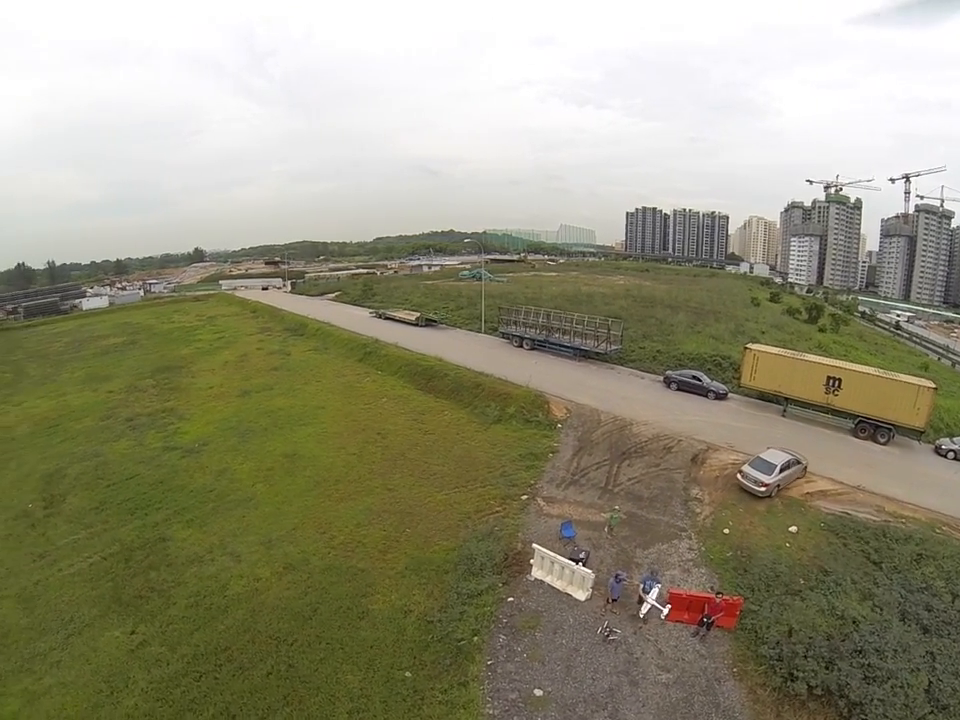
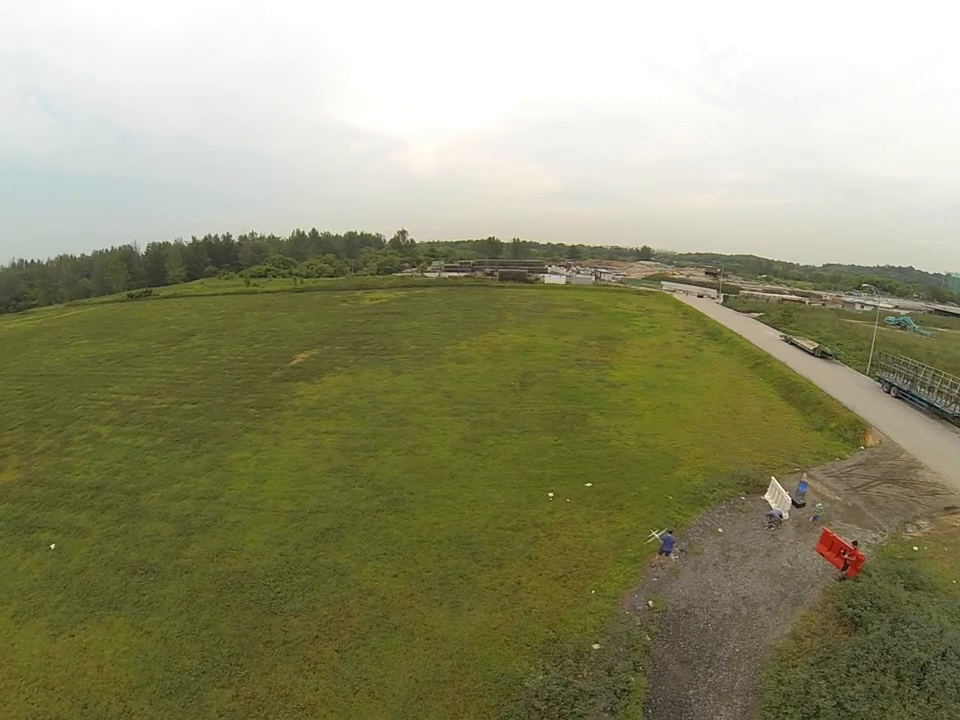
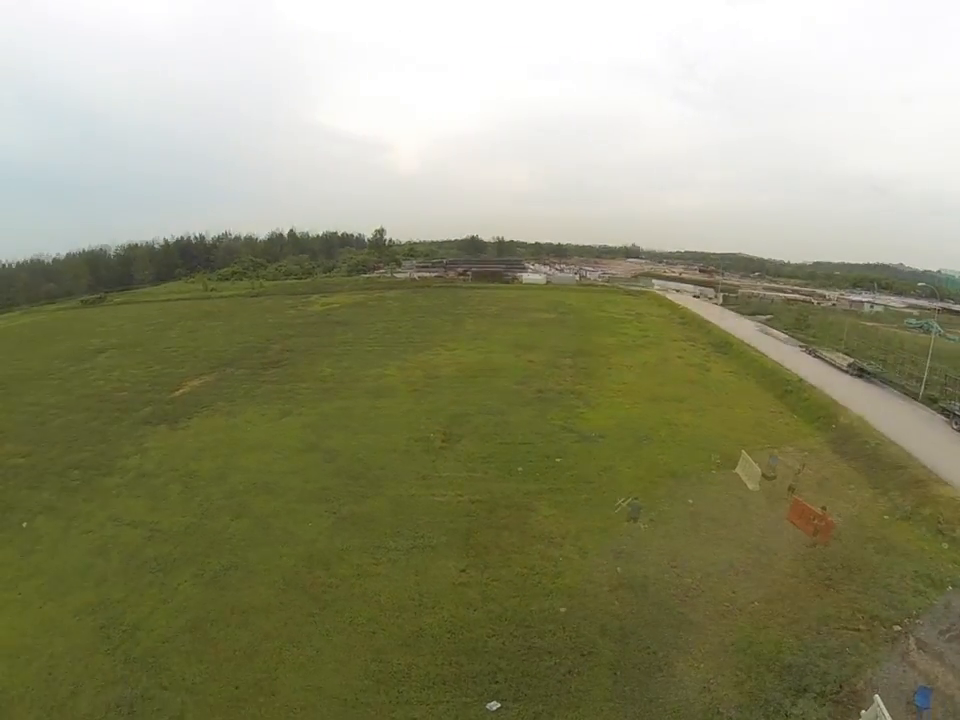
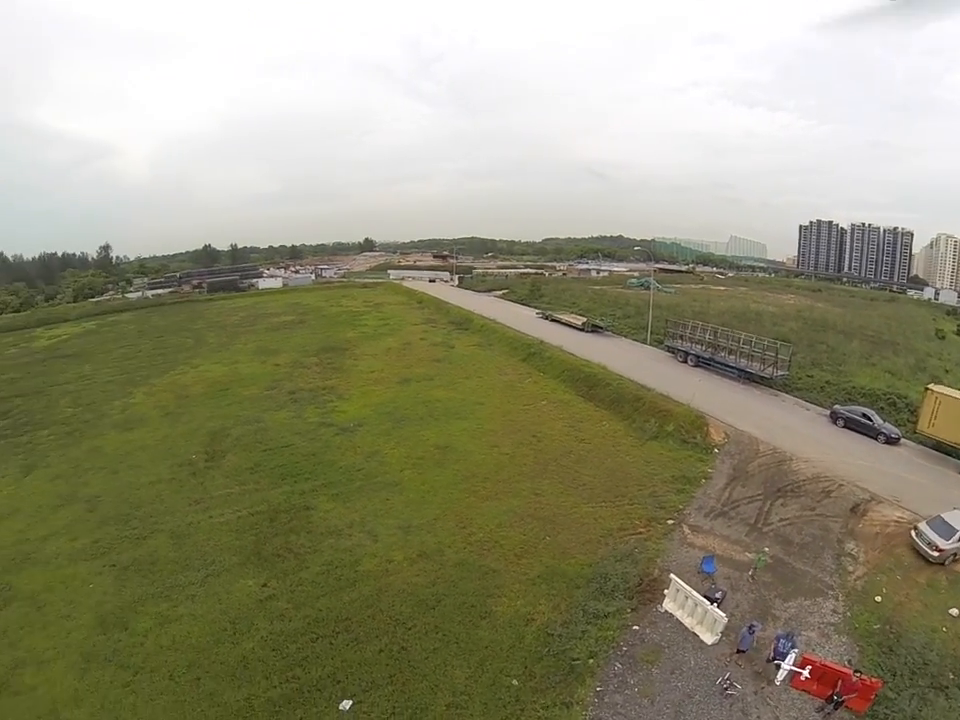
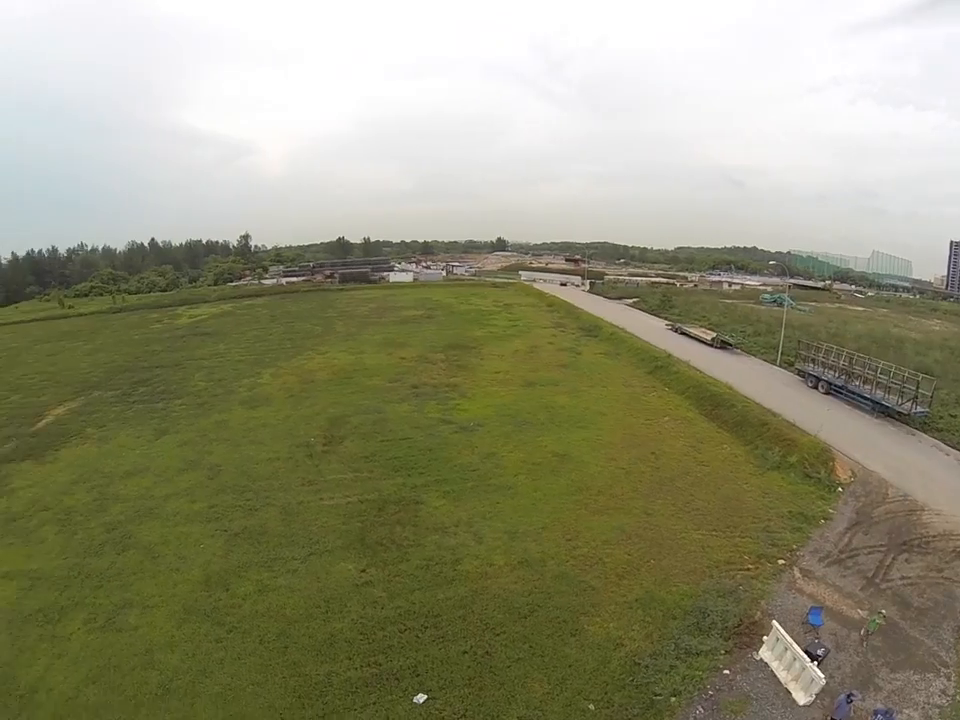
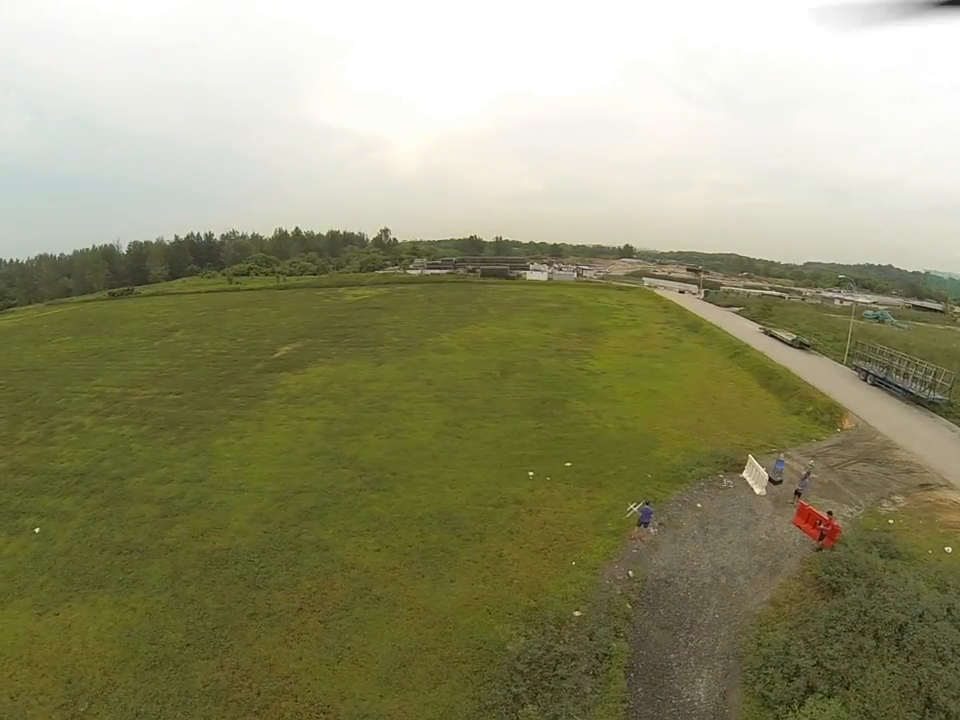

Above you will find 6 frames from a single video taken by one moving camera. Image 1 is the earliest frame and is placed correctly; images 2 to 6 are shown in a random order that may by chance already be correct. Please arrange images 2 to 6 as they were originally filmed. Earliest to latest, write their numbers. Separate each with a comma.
4, 5, 3, 6, 2
